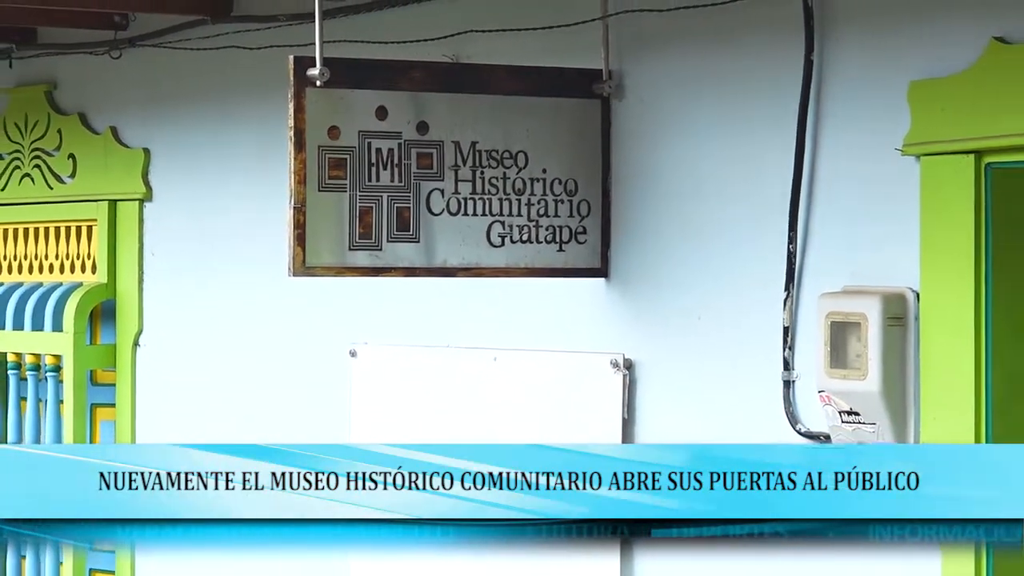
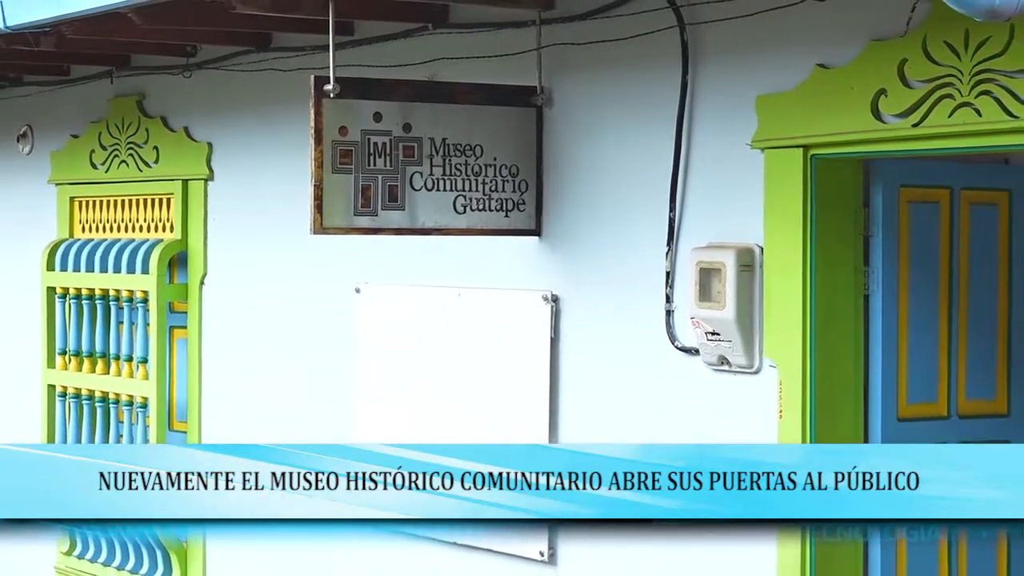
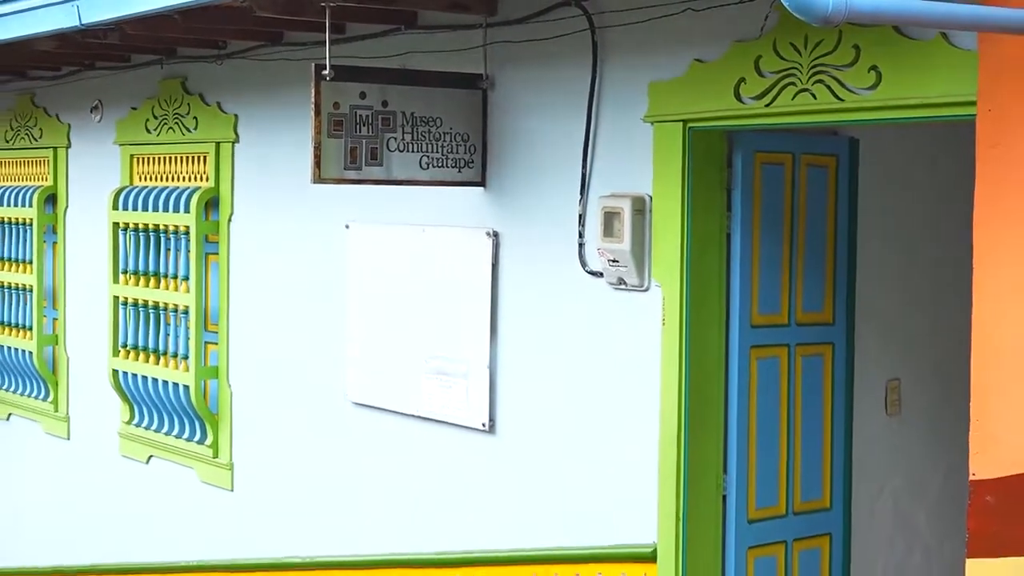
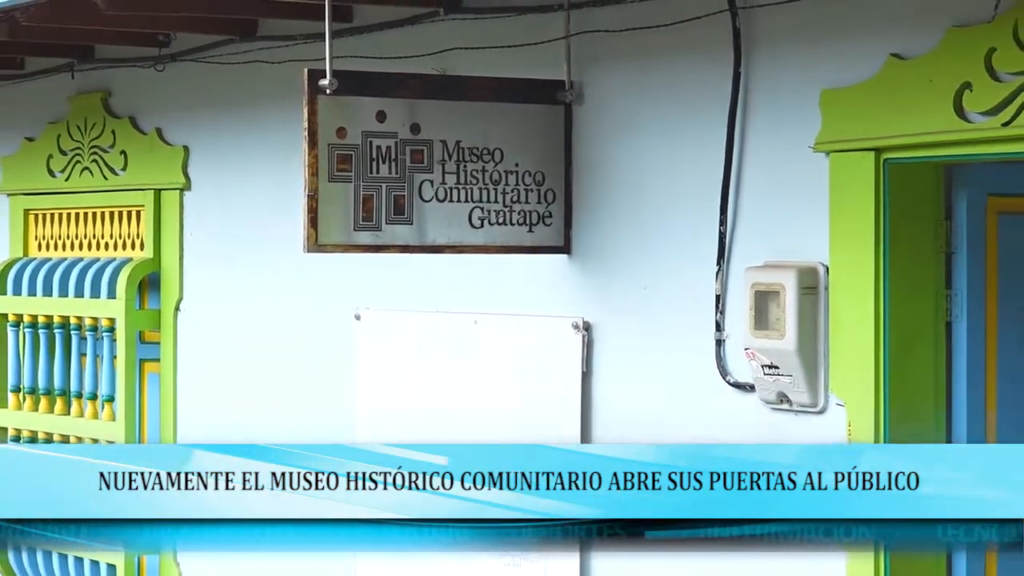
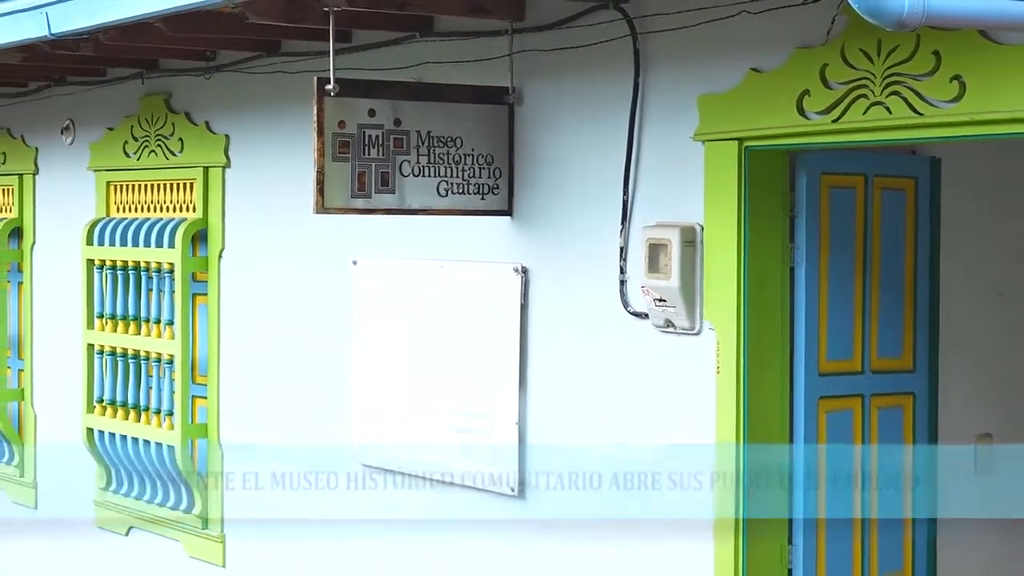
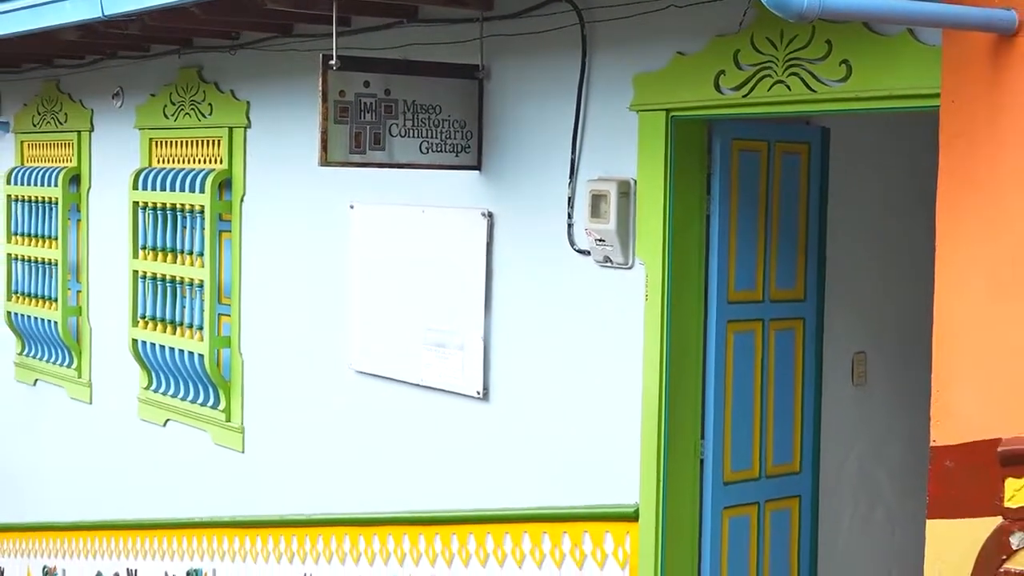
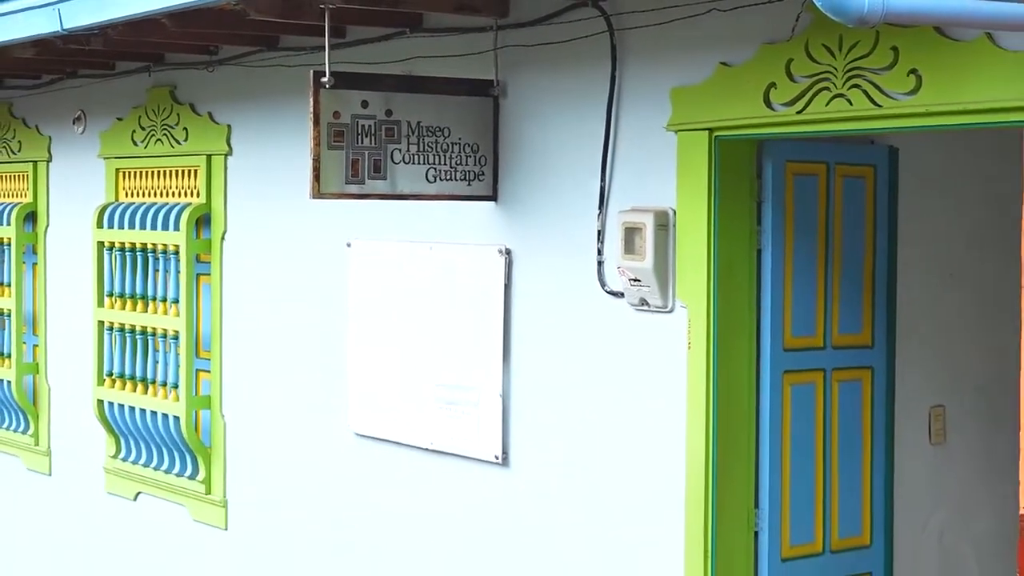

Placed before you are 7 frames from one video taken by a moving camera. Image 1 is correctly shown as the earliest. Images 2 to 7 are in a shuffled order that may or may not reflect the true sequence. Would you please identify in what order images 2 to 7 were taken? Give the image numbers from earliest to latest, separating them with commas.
4, 2, 5, 7, 3, 6
